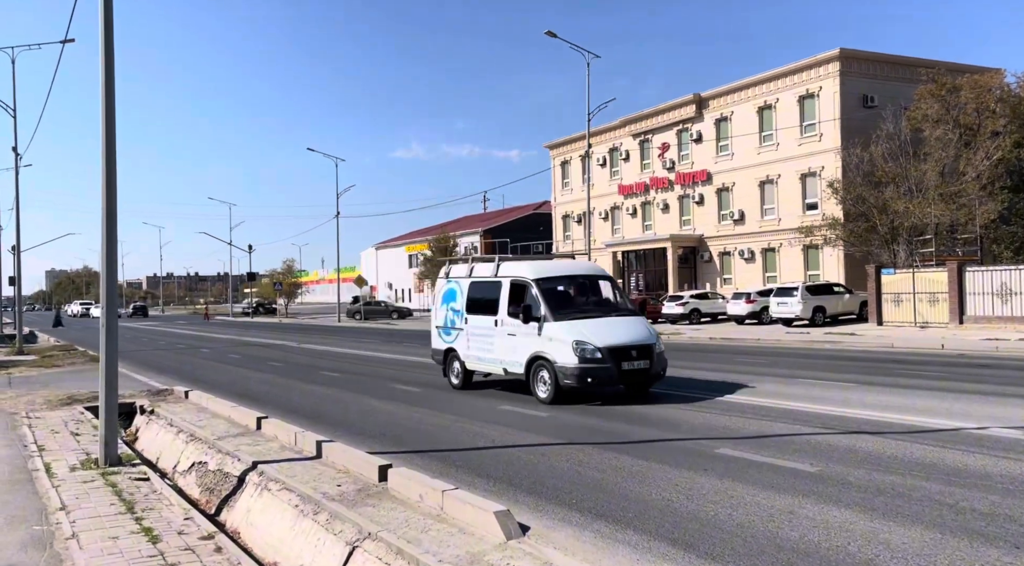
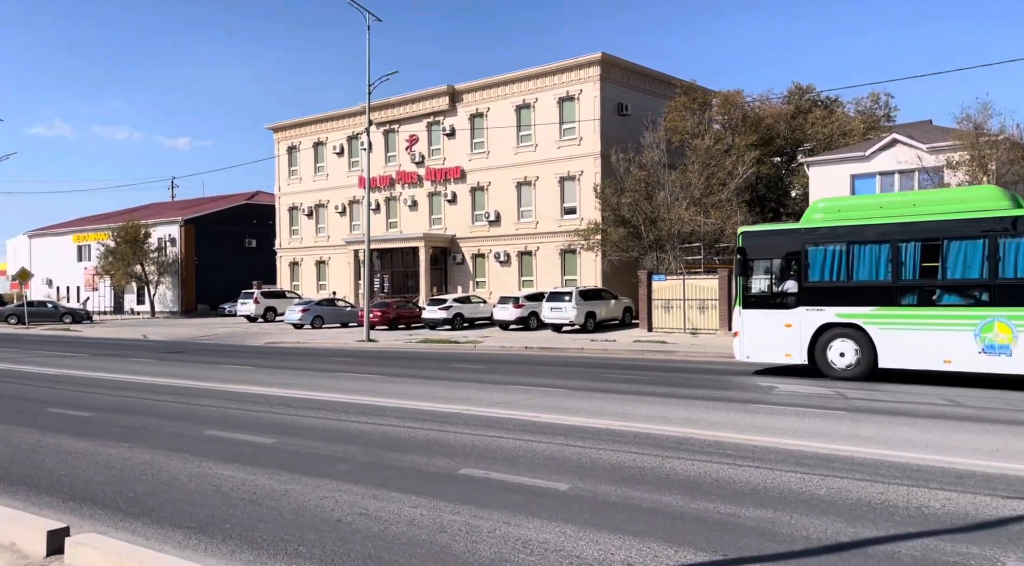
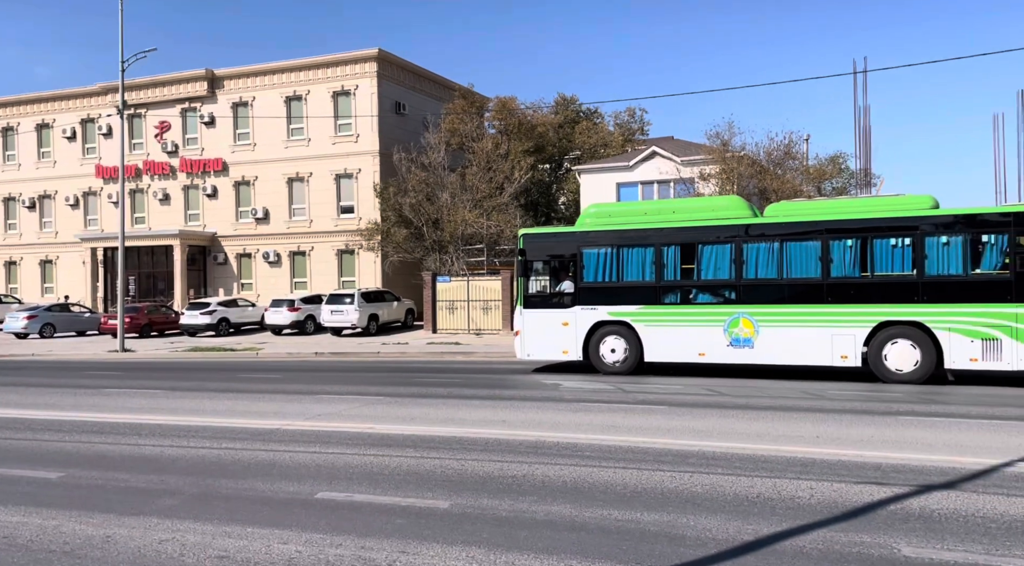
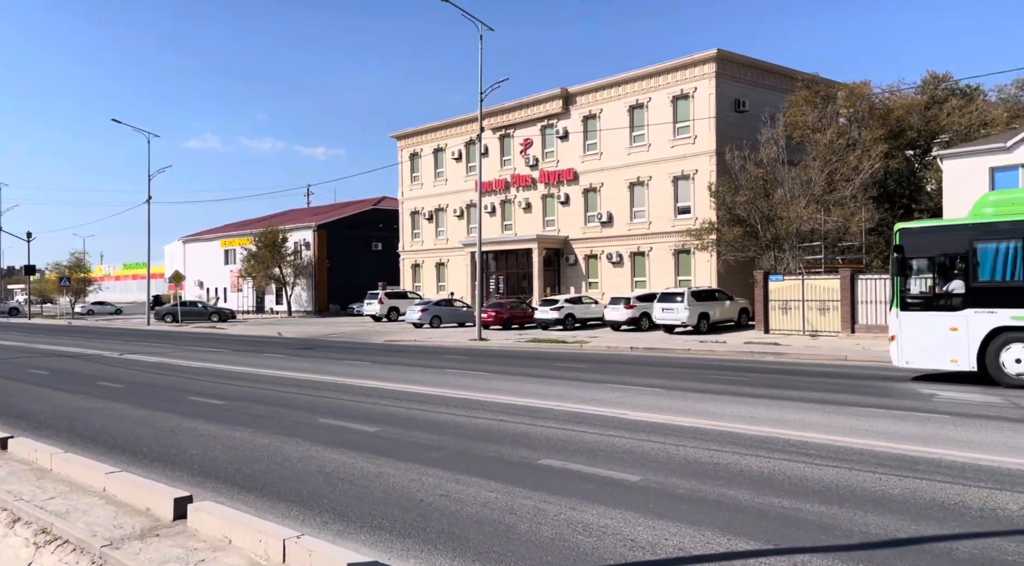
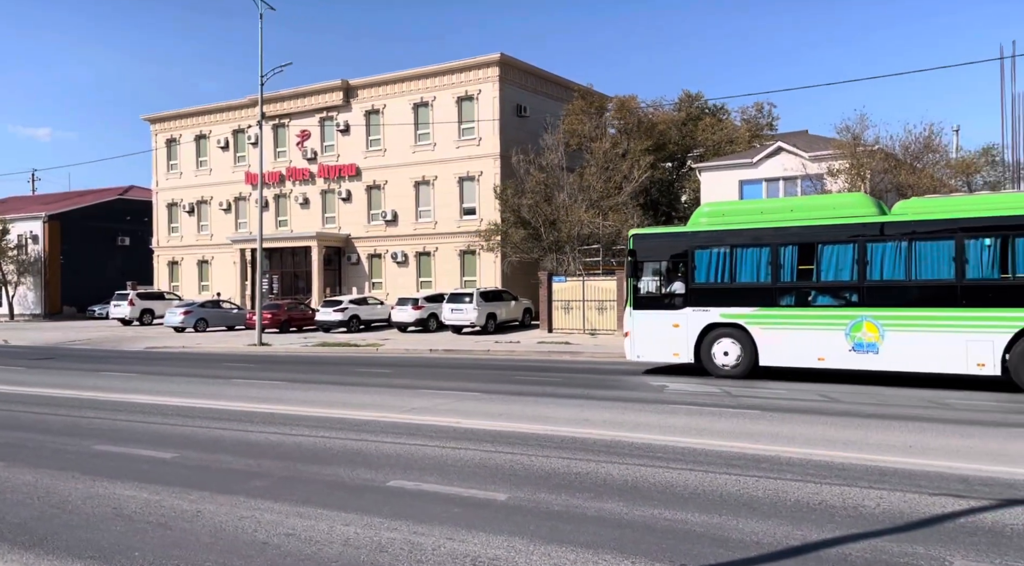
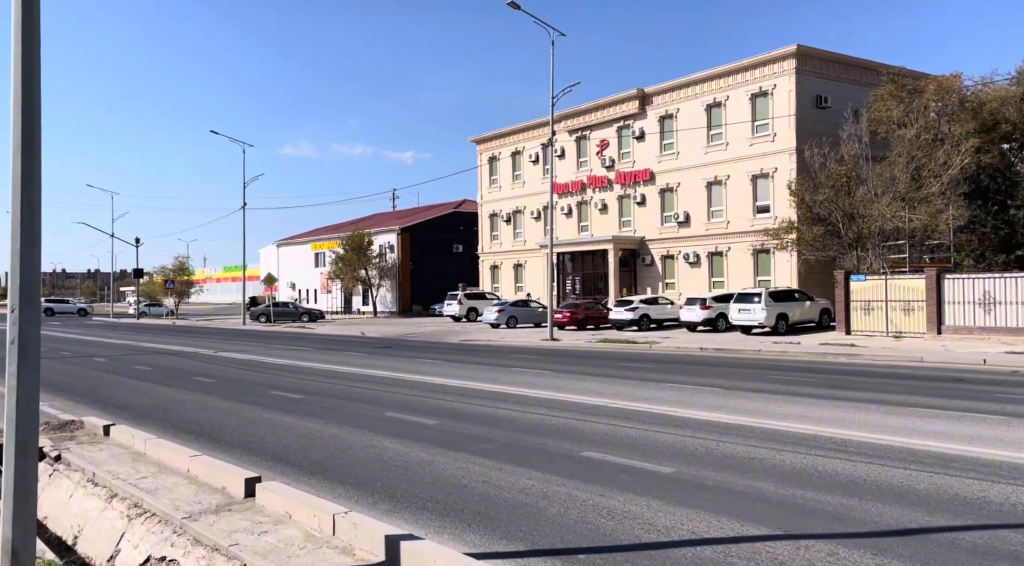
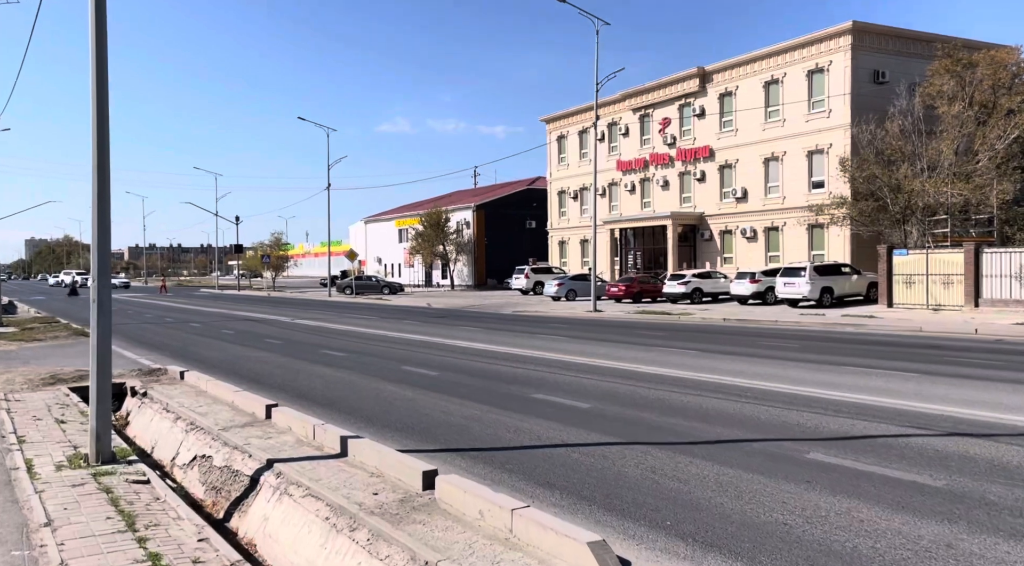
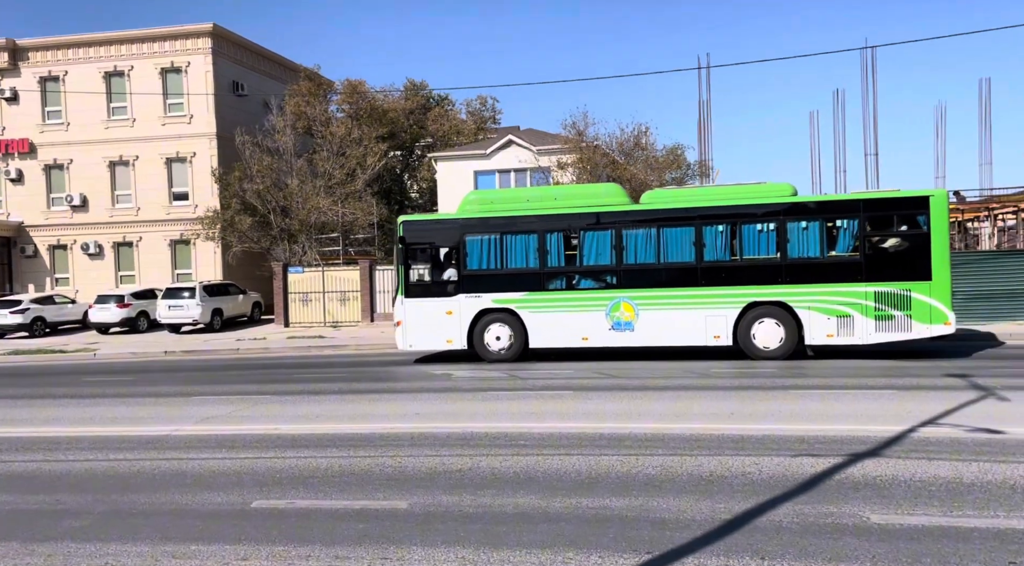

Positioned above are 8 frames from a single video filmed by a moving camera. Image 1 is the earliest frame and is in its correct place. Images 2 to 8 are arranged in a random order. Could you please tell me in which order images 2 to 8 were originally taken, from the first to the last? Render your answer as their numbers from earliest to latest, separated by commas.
7, 6, 4, 2, 5, 3, 8
